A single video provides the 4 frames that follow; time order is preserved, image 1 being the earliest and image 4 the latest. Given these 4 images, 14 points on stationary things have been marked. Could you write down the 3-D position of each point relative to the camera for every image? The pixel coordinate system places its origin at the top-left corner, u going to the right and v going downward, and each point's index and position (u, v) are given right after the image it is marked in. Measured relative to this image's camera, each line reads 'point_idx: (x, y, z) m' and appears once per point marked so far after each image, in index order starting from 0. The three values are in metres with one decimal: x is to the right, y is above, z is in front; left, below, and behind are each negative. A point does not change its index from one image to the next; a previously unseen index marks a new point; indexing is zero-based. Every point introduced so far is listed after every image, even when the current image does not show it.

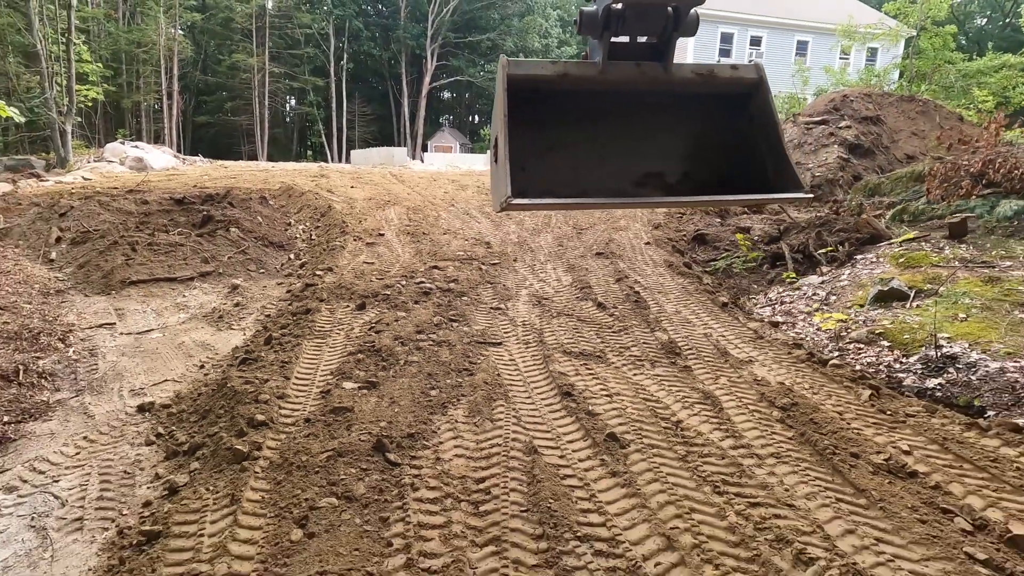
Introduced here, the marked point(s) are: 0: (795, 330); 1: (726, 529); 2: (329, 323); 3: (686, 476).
0: (+2.2, -0.3, +4.5) m
1: (+0.7, -0.8, +2.0) m
2: (-1.4, -0.3, +4.4) m
3: (+0.7, -0.8, +2.3) m
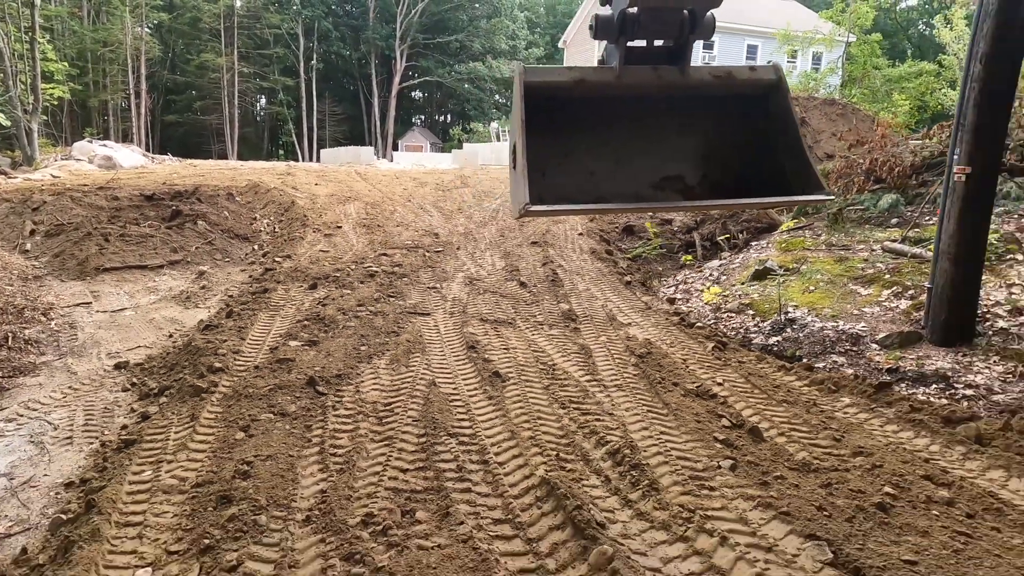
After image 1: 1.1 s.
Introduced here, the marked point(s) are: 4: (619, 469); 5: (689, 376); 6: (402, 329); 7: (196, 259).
0: (+1.6, -0.1, +5.3) m
1: (+0.2, -0.7, +2.7) m
2: (-2.0, -0.1, +5.1) m
3: (+0.2, -0.6, +3.1) m
4: (+0.4, -0.7, +2.4) m
5: (+1.0, -0.5, +3.3) m
6: (-0.8, -0.3, +4.2) m
7: (-3.8, +0.4, +7.0) m
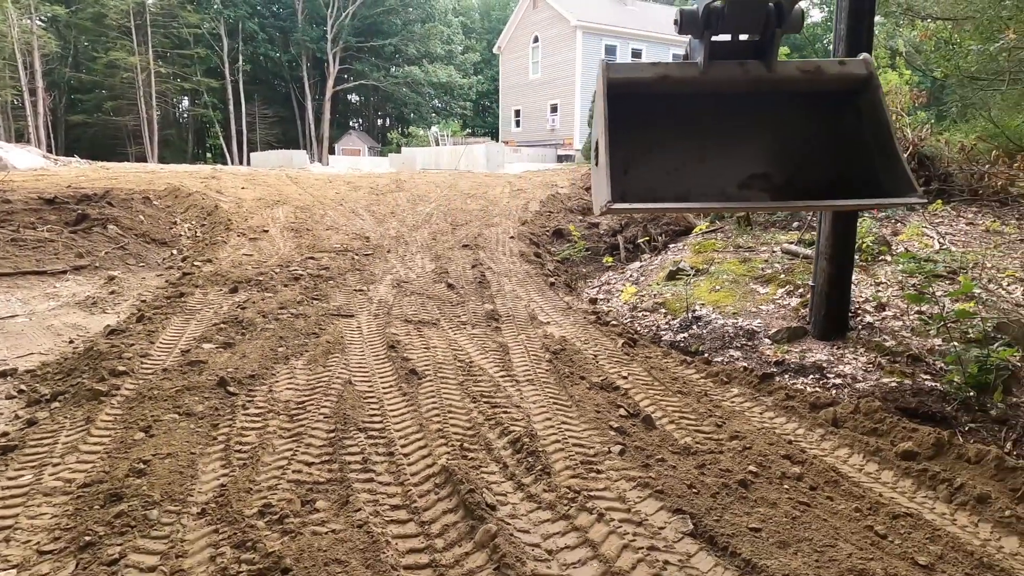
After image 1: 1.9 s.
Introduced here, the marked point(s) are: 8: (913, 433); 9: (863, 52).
0: (+0.9, -0.1, +5.5) m
1: (-0.2, -0.6, +2.8) m
2: (-2.6, -0.1, +4.9) m
3: (-0.3, -0.6, +3.2) m
4: (0.0, -0.7, +2.5) m
5: (+0.5, -0.5, +3.5) m
6: (-1.4, -0.3, +4.2) m
7: (-4.7, +0.3, +6.7) m
8: (+1.9, -0.7, +2.7) m
9: (+2.3, +1.5, +3.8) m
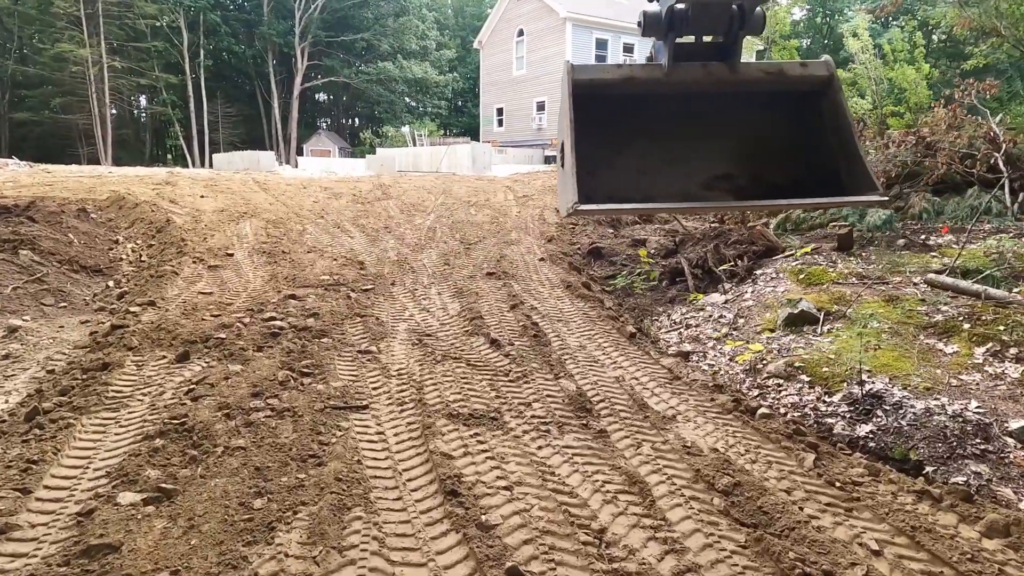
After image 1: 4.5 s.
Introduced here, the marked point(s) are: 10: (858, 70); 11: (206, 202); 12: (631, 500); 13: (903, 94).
0: (+1.4, -0.5, +4.0) m
1: (+0.4, -1.0, +1.3) m
2: (-2.1, -0.6, +3.3) m
3: (+0.3, -1.0, +1.6) m
4: (+0.7, -1.1, +0.9) m
5: (+1.1, -0.9, +2.0) m
6: (-0.8, -0.7, +2.6) m
7: (-4.3, -0.2, +4.9) m
8: (+2.5, -1.0, +1.3) m
9: (+2.9, +1.2, +2.3) m
10: (+9.6, +6.1, +16.3) m
11: (-4.4, +1.2, +8.4) m
12: (+0.5, -0.8, +2.3) m
13: (+10.5, +5.2, +15.5) m
